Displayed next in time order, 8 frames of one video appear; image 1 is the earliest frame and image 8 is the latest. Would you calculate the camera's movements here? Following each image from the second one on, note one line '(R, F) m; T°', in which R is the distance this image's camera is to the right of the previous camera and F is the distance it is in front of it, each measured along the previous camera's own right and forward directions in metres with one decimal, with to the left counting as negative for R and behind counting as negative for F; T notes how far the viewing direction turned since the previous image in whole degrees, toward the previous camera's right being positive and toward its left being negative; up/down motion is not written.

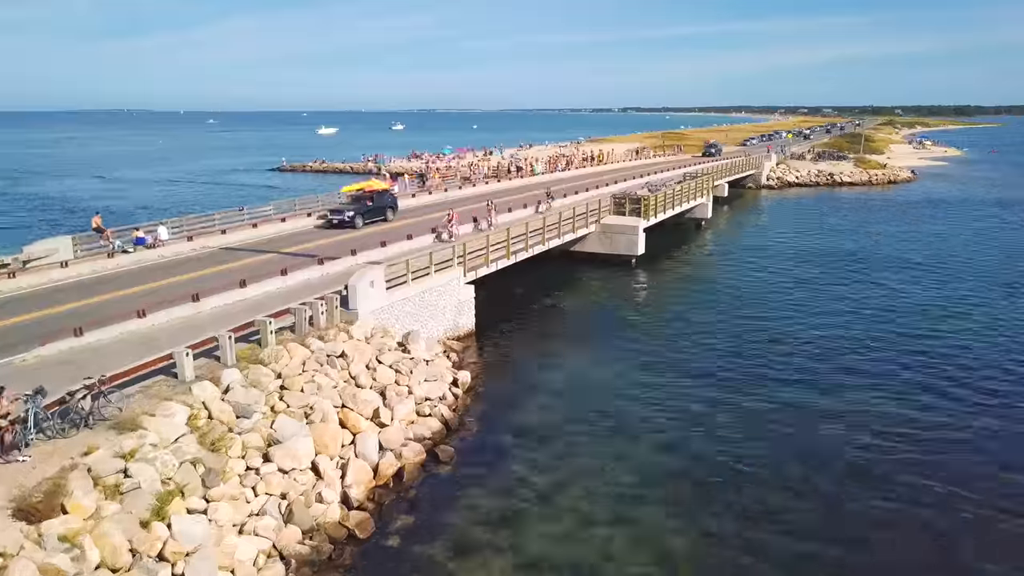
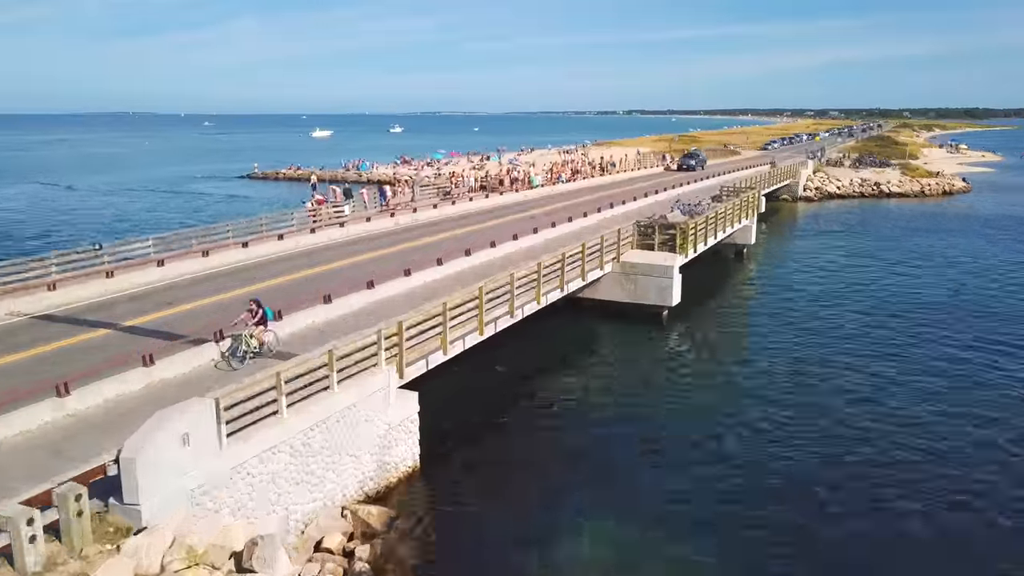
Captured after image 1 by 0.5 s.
(+0.7, +10.7) m; 0°
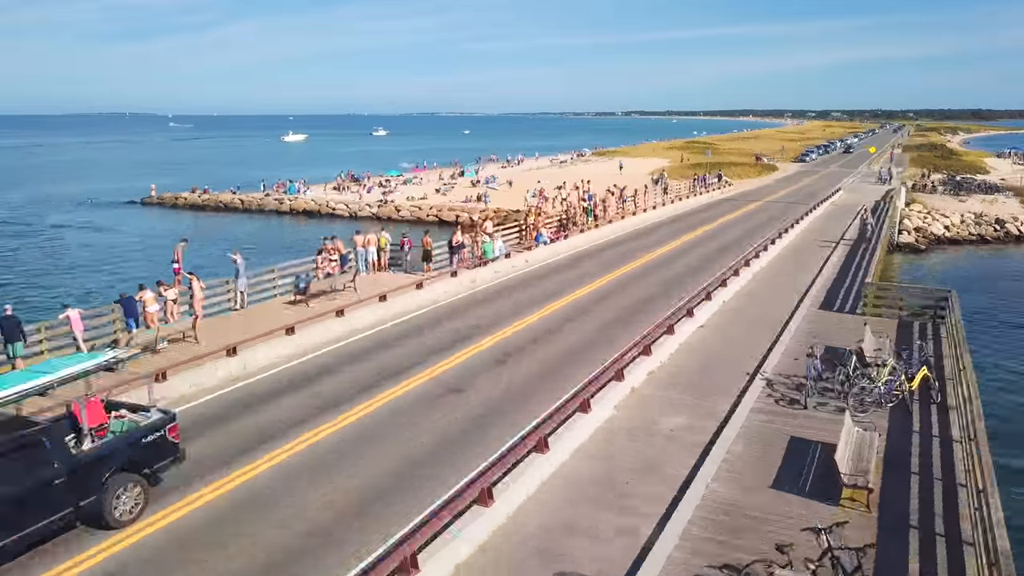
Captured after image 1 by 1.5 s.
(+1.9, +21.0) m; 0°
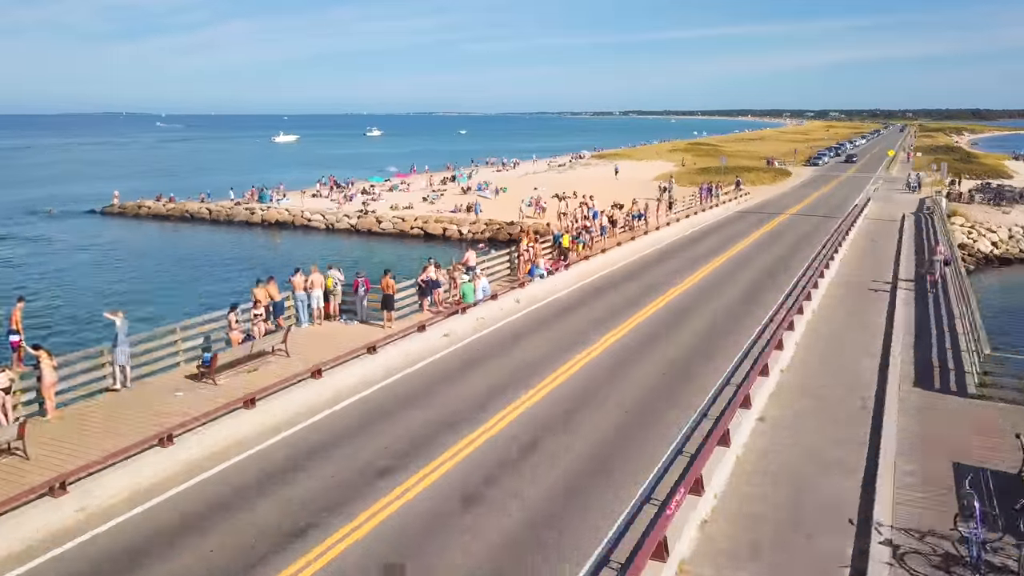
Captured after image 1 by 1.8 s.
(+0.3, +5.5) m; 0°
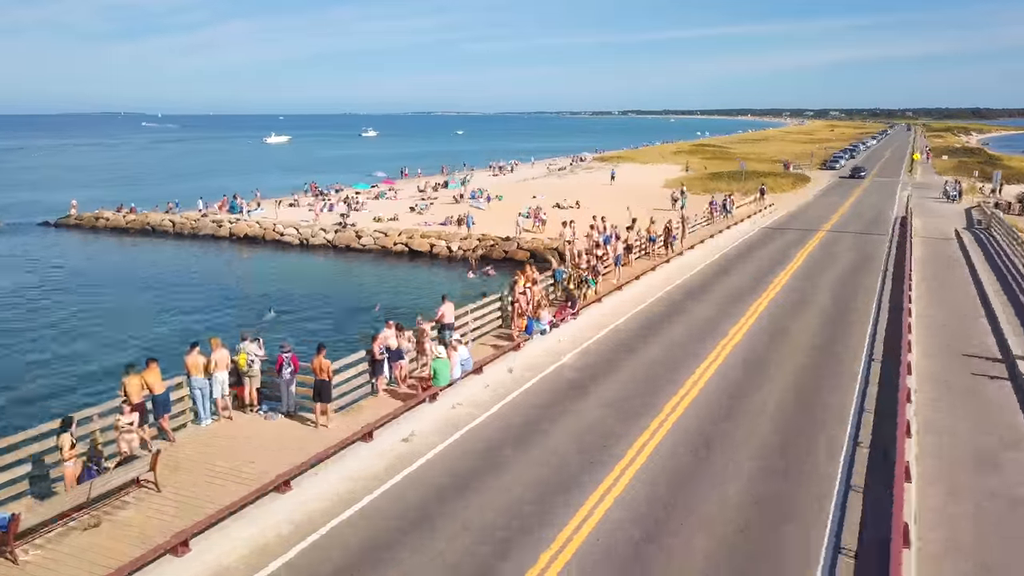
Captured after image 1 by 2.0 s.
(+0.2, +5.6) m; 0°
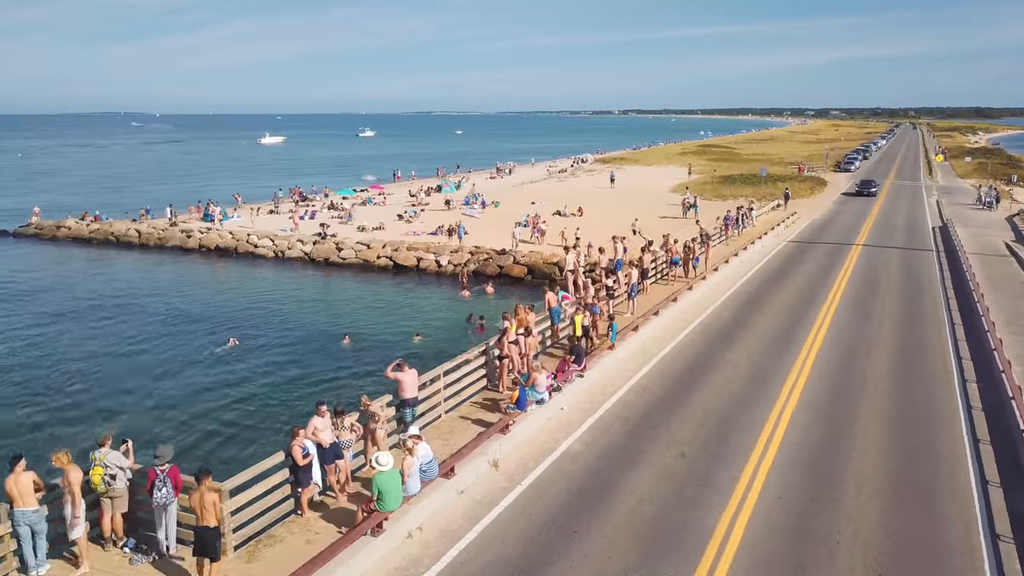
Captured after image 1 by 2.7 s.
(+0.2, +4.3) m; 0°
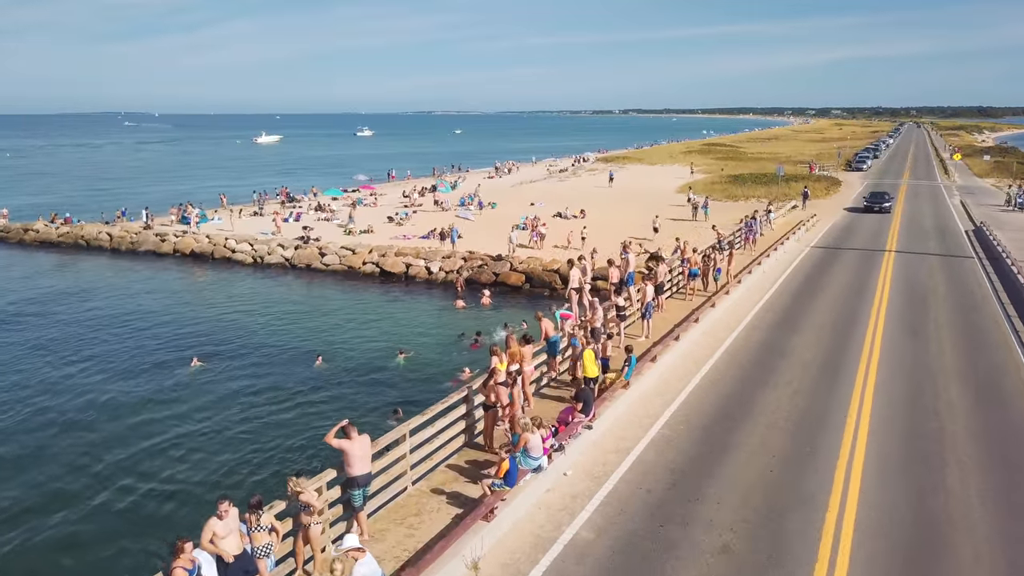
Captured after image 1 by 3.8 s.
(+0.2, +3.1) m; 0°
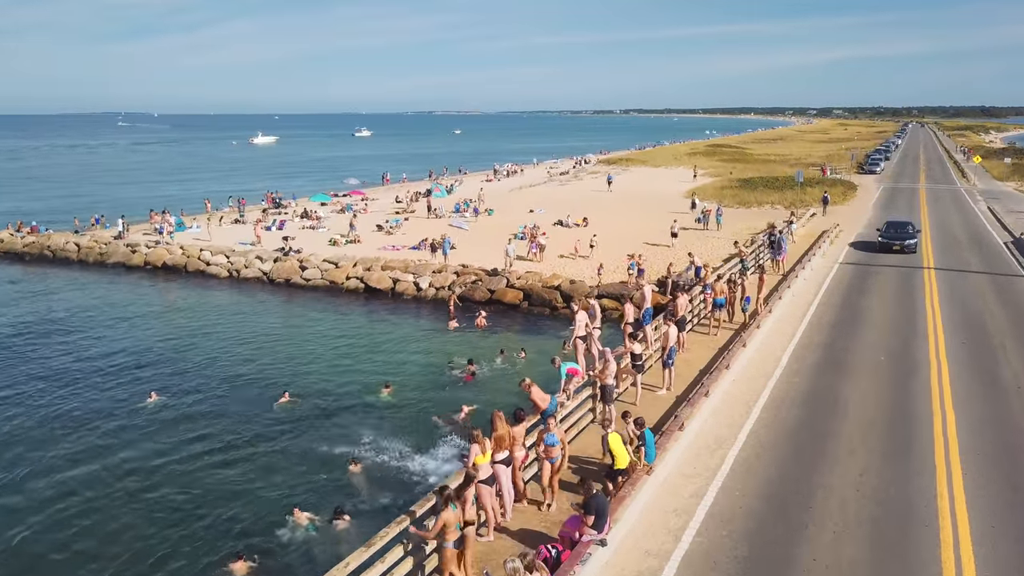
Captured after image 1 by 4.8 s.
(+0.2, +3.1) m; 0°
